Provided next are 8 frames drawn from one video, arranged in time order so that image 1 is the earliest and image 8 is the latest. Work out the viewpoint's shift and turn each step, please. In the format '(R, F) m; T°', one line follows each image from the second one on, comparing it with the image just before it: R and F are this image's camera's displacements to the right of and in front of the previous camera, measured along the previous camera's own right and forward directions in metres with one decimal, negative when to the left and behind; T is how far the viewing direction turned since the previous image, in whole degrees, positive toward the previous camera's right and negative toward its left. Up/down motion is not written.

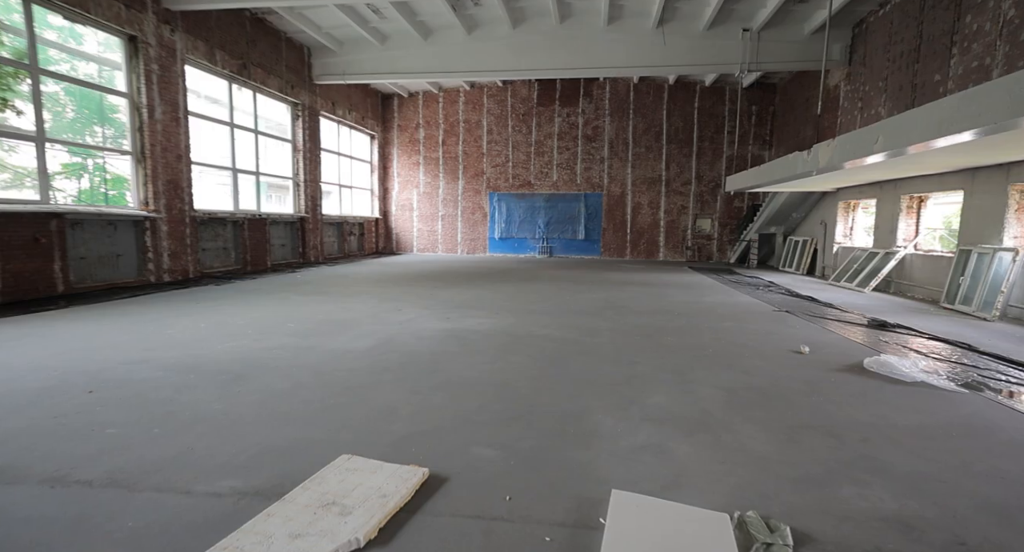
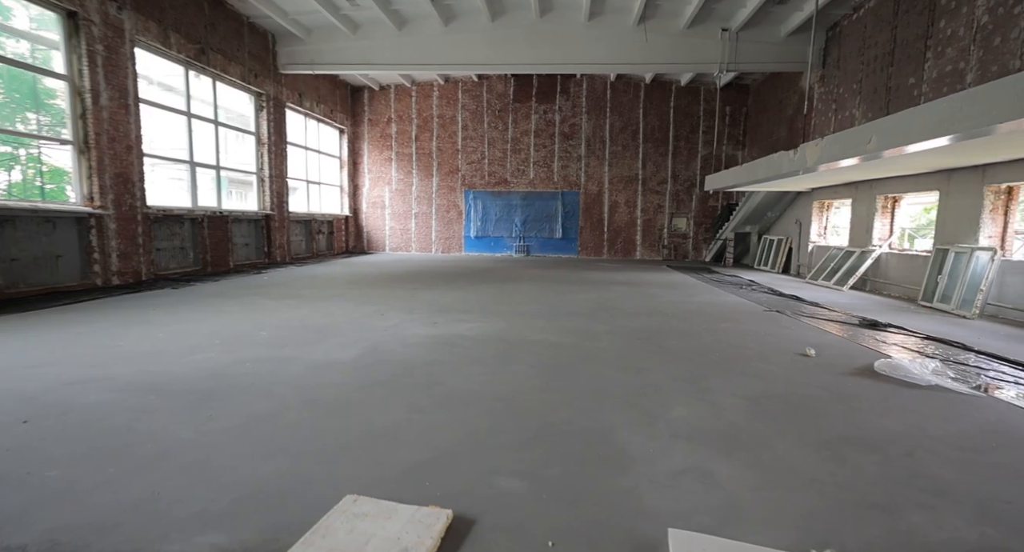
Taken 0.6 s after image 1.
(-0.2, +0.2) m; +4°
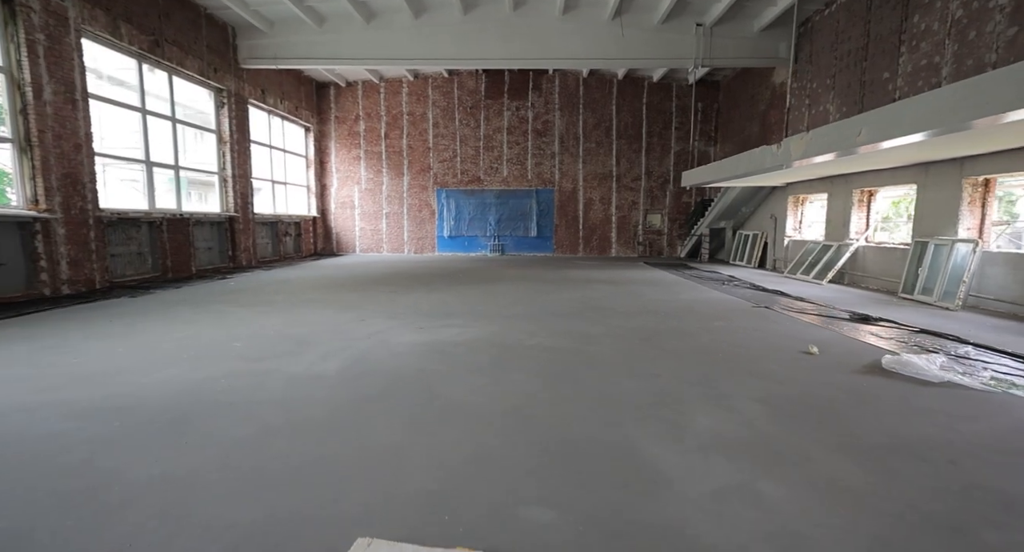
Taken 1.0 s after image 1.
(-0.2, +0.2) m; +4°
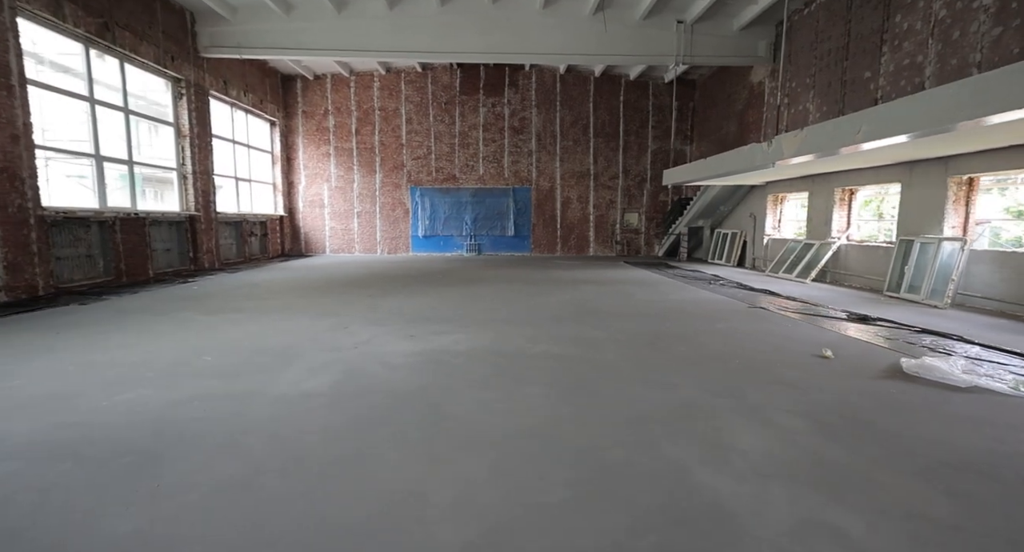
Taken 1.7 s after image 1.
(-0.2, +0.2) m; +4°
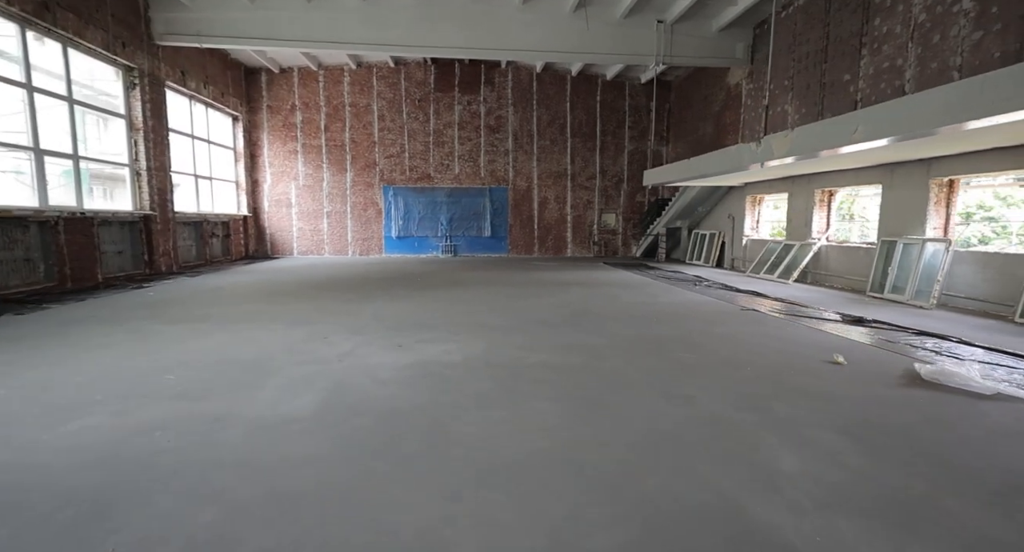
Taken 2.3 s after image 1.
(-0.2, +0.2) m; +4°
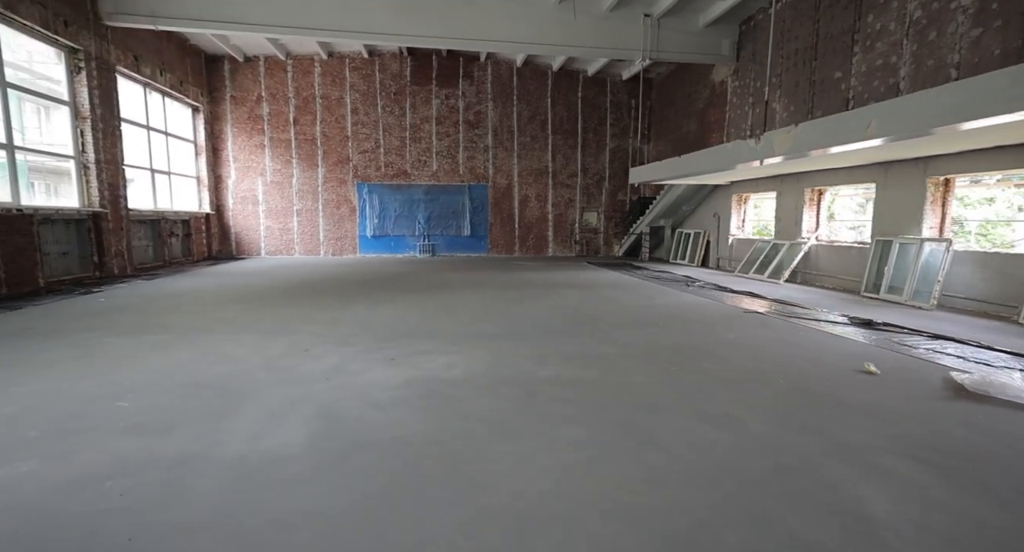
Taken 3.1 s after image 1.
(-0.2, +0.3) m; +4°
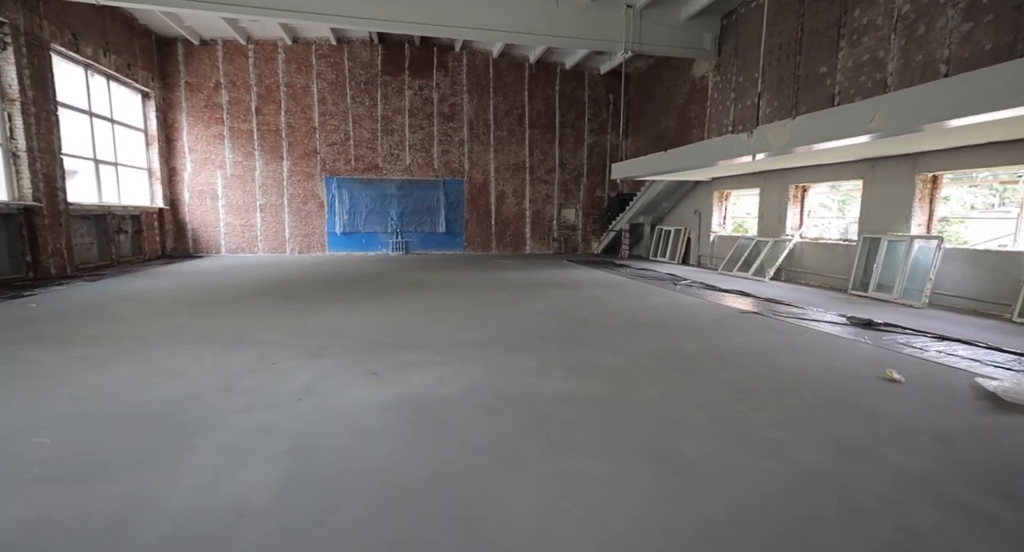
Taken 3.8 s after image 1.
(-0.2, +0.3) m; +4°
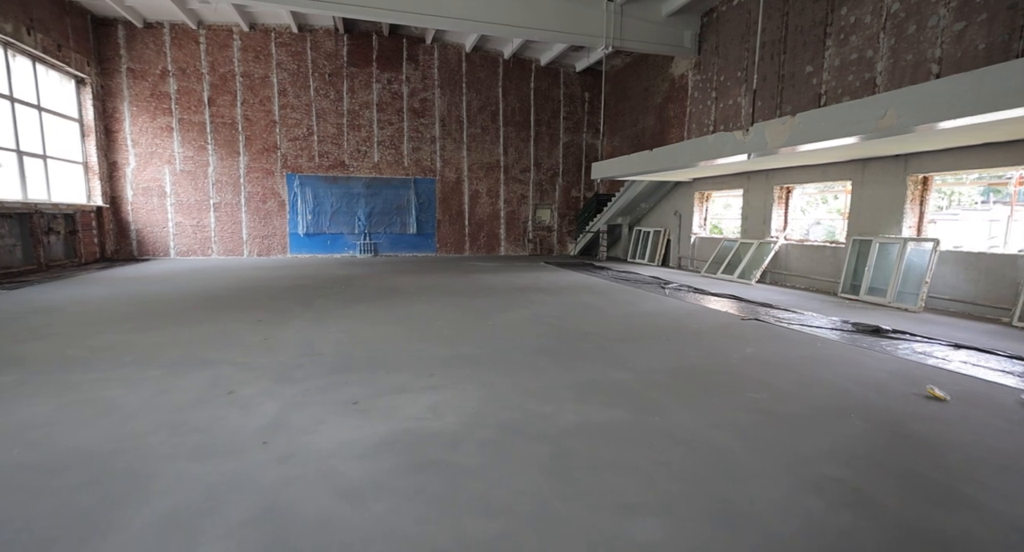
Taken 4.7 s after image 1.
(-0.2, +0.4) m; +4°
